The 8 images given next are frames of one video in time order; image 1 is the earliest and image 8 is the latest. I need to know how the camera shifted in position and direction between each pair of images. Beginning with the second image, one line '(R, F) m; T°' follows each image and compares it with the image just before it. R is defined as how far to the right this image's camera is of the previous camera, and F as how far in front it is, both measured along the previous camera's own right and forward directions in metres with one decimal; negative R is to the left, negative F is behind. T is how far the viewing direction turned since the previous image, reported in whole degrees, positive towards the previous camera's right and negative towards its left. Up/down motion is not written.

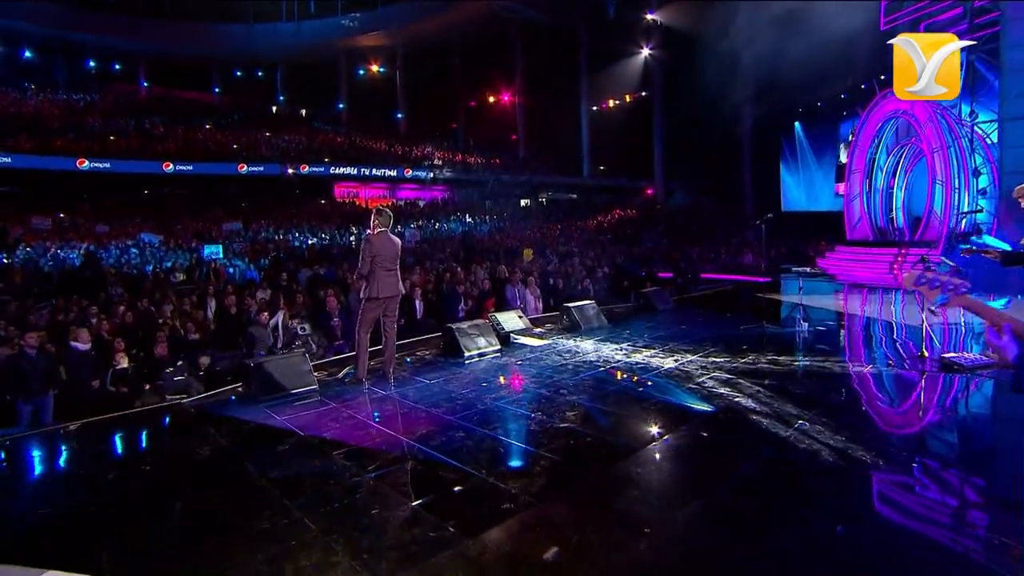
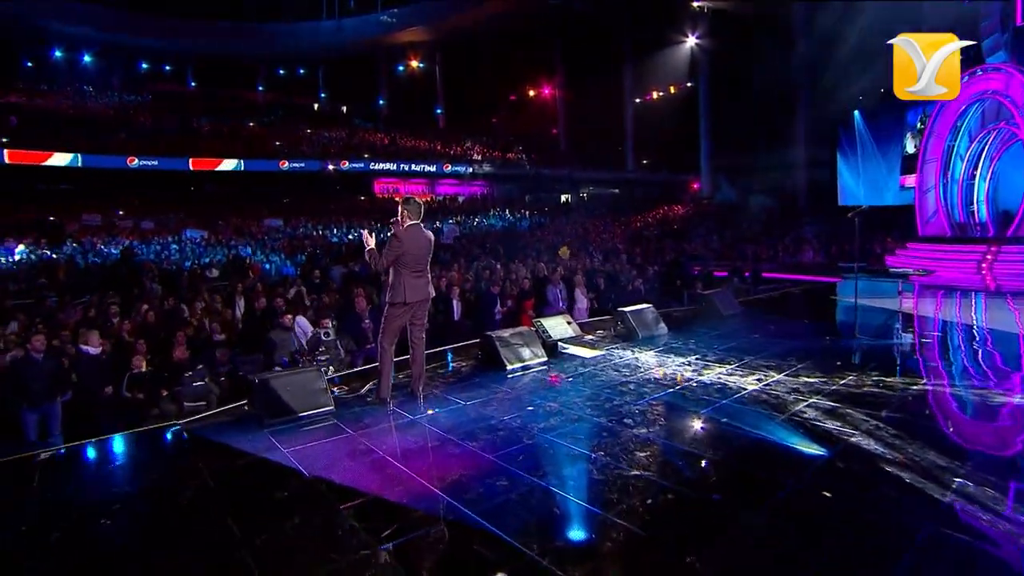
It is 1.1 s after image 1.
(-0.1, +0.7) m; -4°
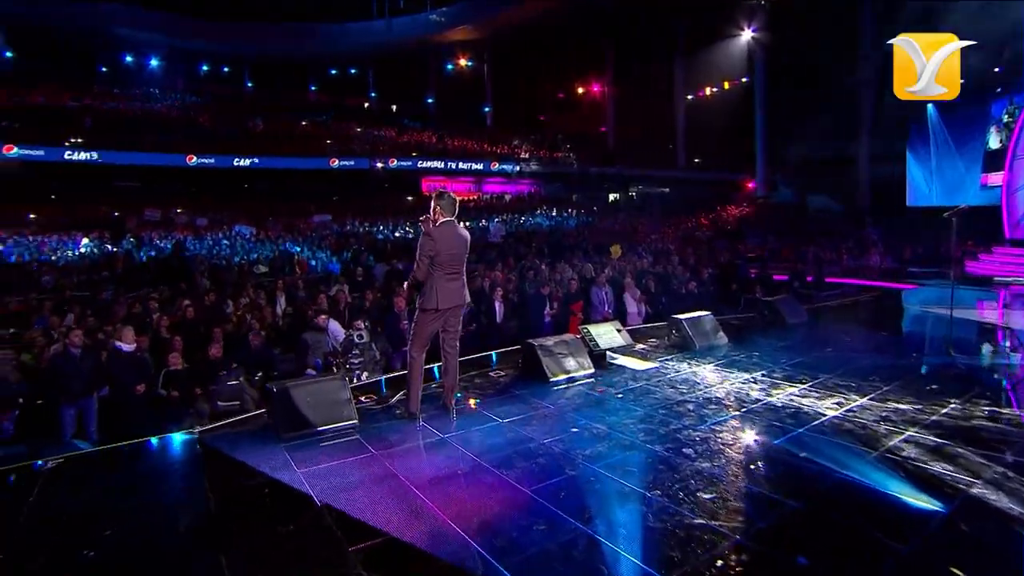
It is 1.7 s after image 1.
(0.0, +0.4) m; -5°
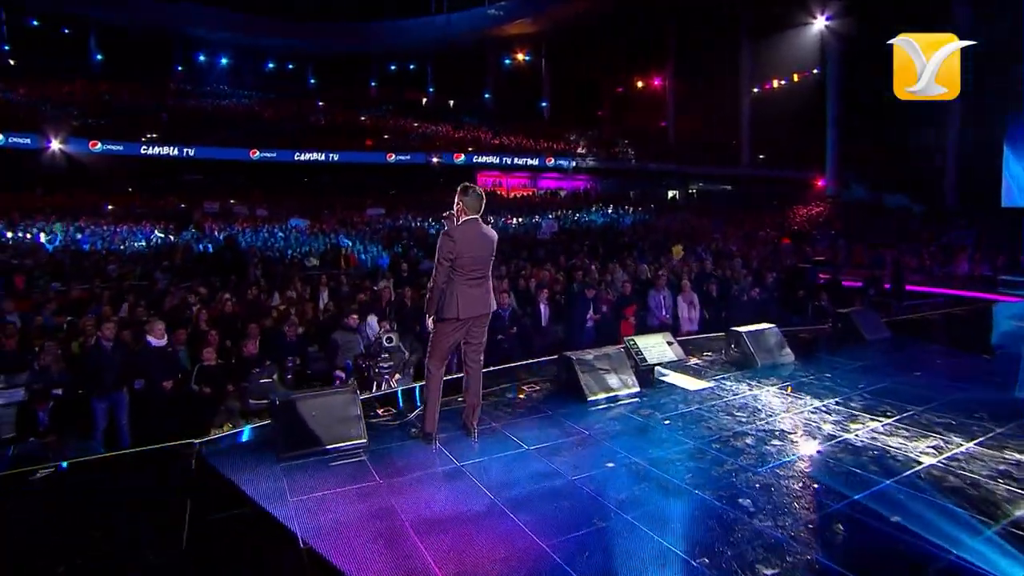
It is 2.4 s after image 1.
(+0.1, +0.4) m; -5°
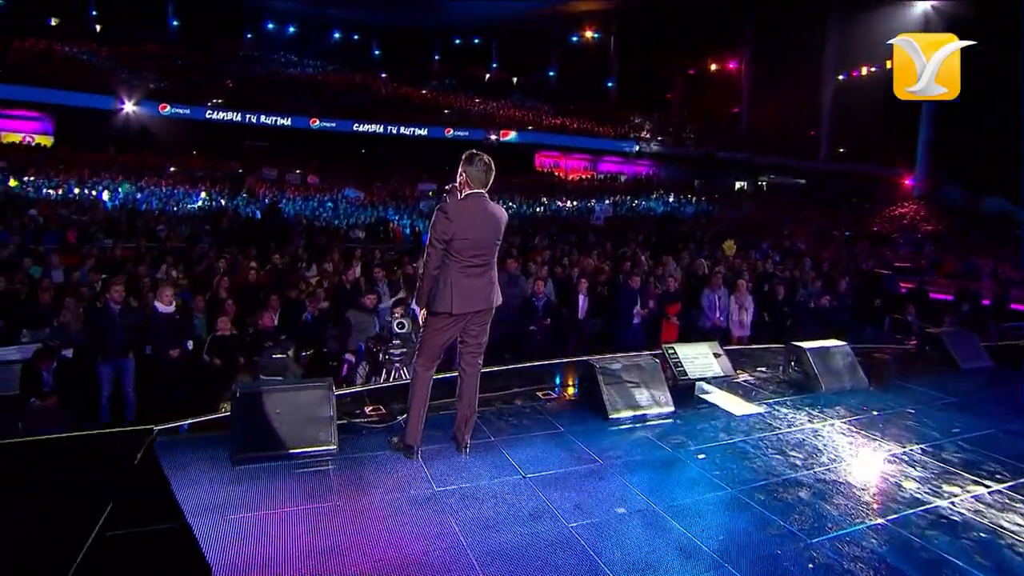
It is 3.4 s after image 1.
(+0.2, +0.6) m; -5°
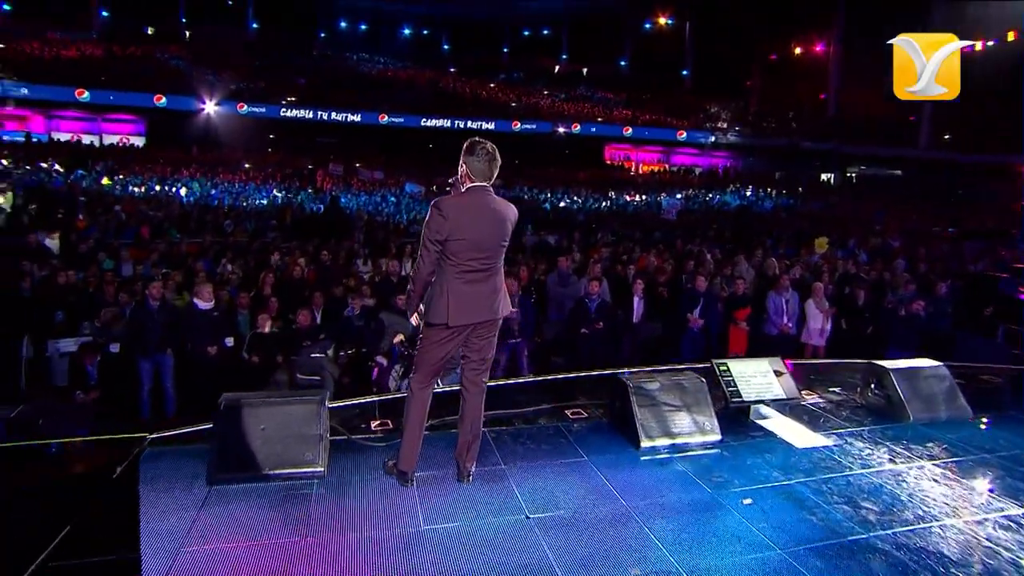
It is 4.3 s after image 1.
(+0.2, +0.4) m; -7°
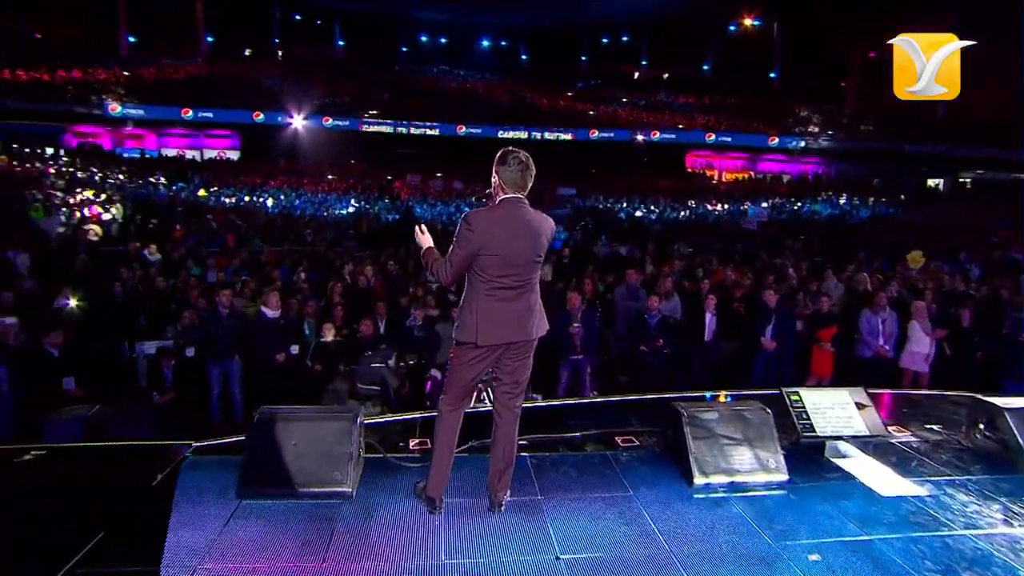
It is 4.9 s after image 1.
(+0.2, +0.2) m; -8°
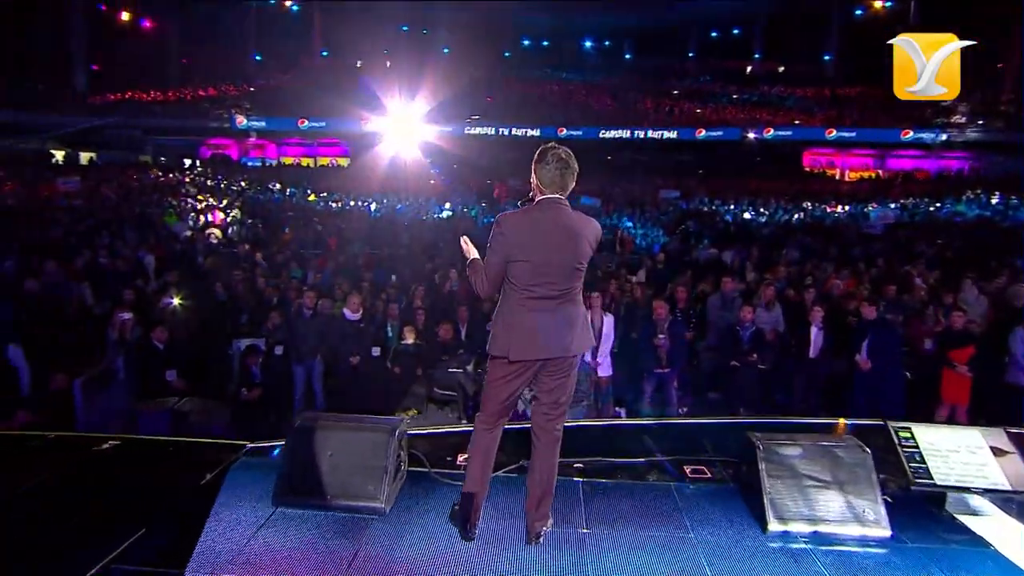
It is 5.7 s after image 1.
(+0.2, +0.2) m; -10°
